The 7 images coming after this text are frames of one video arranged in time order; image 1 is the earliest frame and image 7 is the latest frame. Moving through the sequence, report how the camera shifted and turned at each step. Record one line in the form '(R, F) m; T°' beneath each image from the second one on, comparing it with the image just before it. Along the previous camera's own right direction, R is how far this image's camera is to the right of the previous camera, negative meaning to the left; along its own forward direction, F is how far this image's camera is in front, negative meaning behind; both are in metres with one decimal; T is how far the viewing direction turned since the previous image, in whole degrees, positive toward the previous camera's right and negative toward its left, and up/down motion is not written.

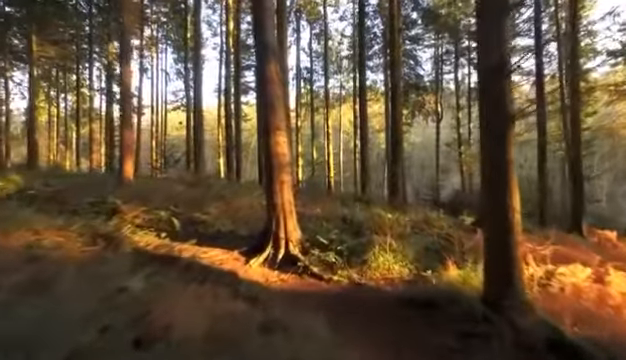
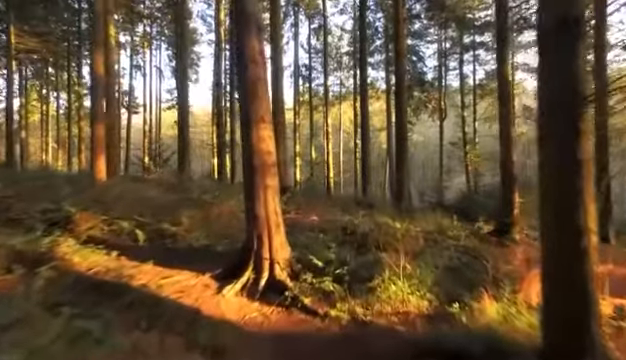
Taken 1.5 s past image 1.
(+0.1, +2.3) m; 0°
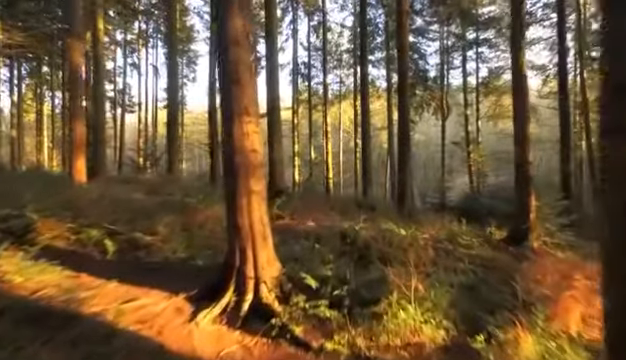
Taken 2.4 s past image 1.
(0.0, +1.4) m; 0°
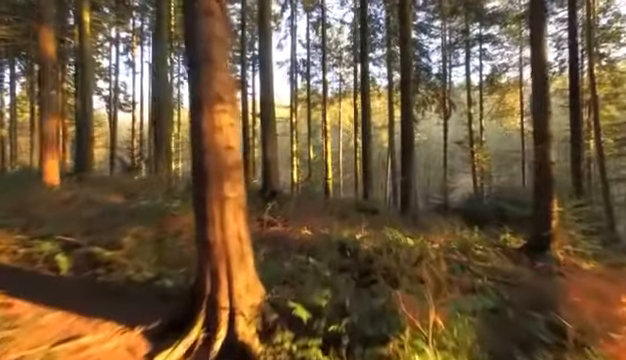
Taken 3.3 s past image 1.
(0.0, +1.5) m; 0°
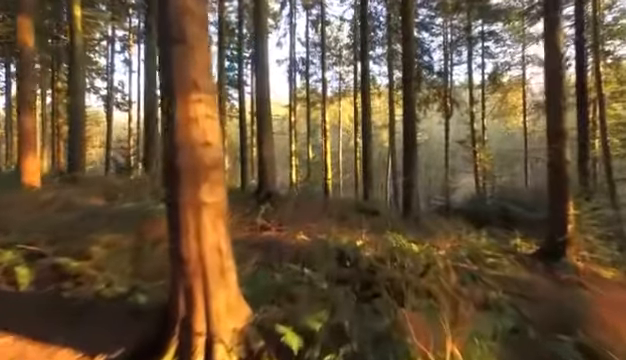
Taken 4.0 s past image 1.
(0.0, +0.9) m; 0°
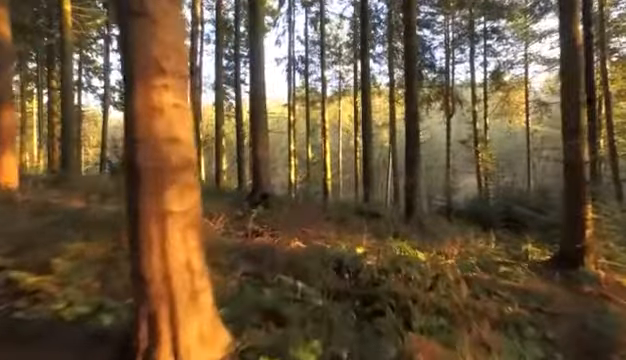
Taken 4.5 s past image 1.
(0.0, +0.9) m; 0°
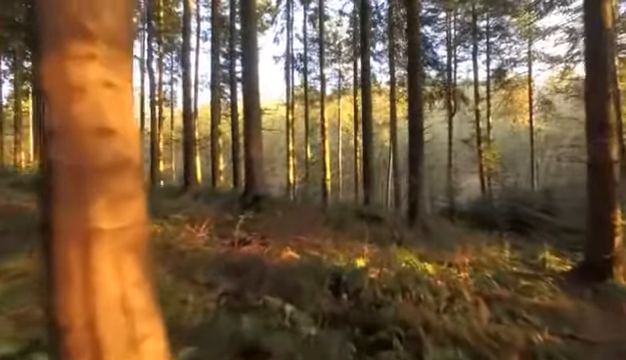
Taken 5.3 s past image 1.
(0.0, +1.1) m; 0°
